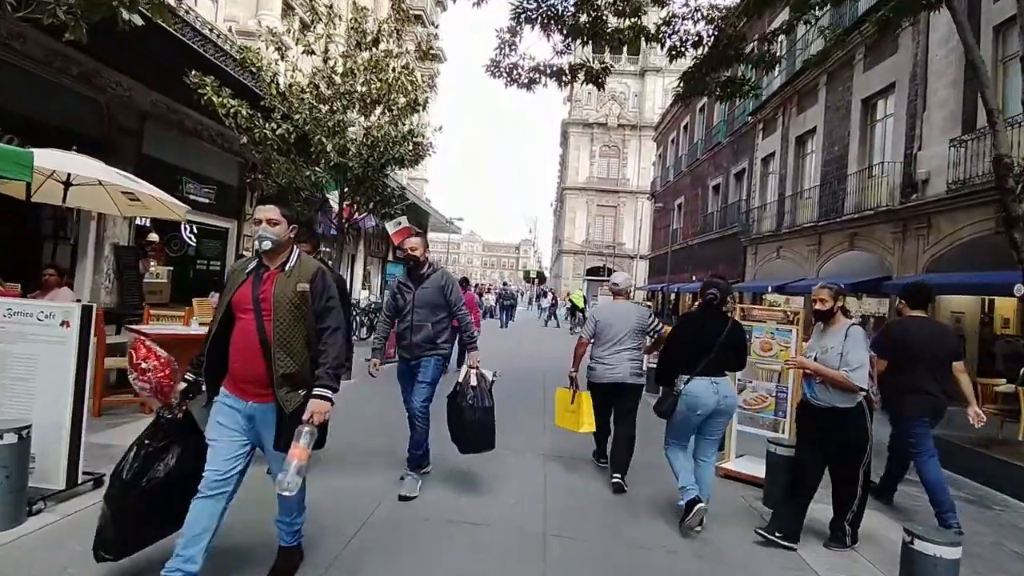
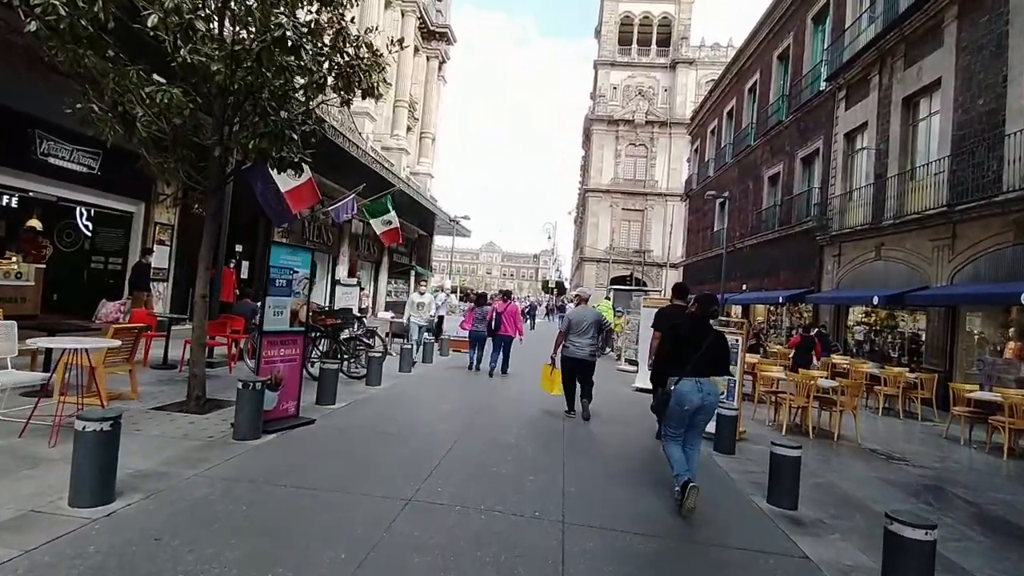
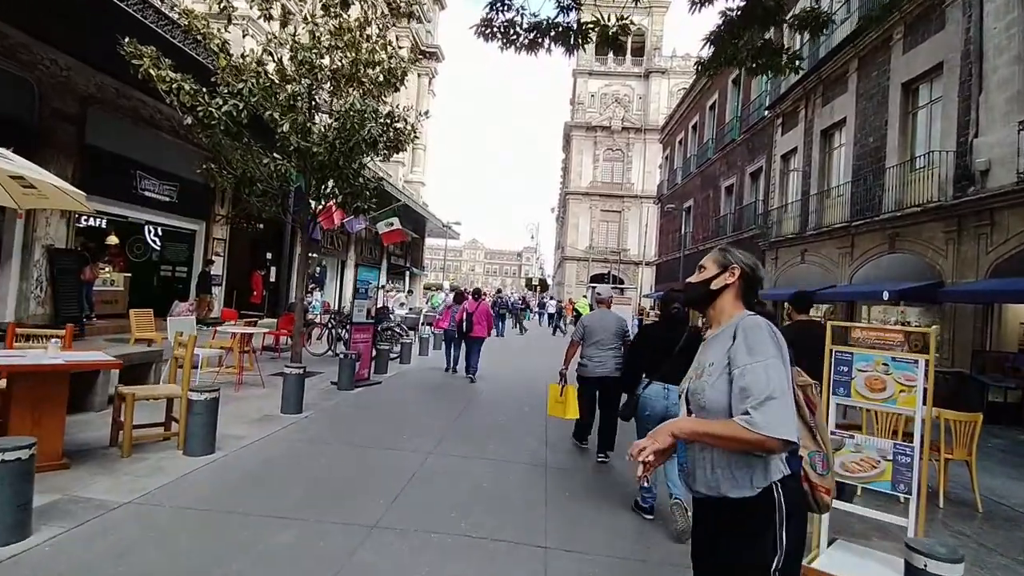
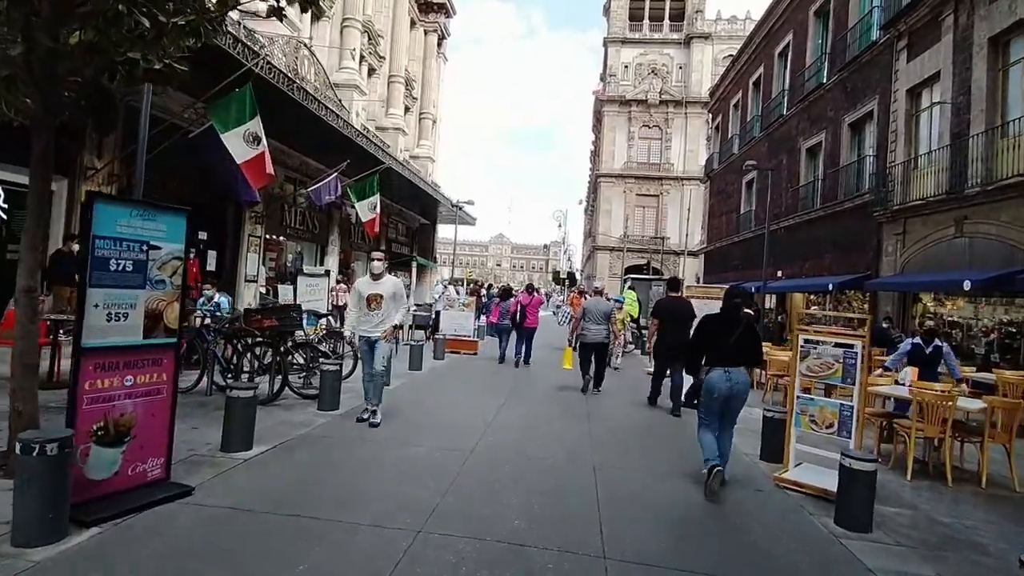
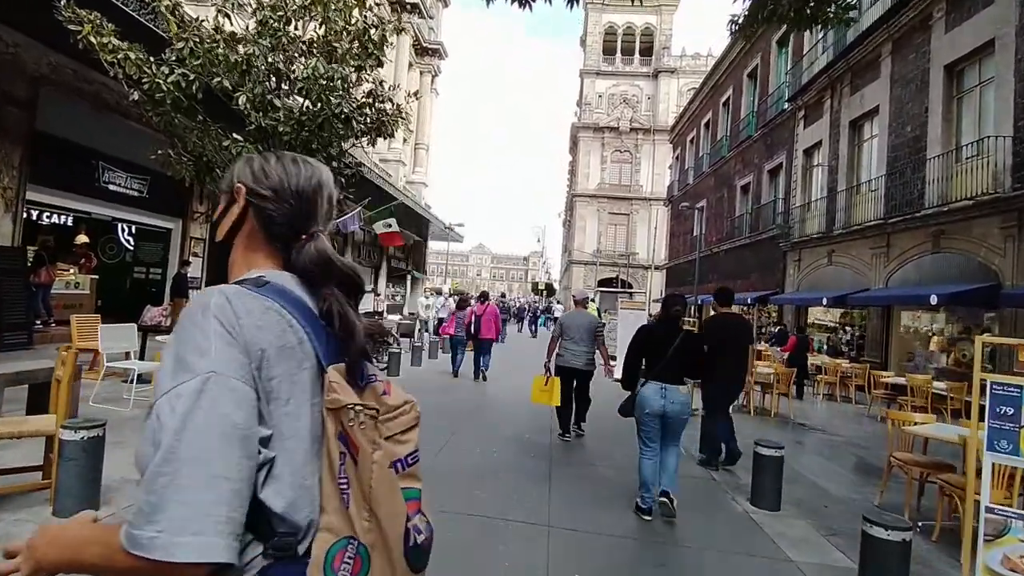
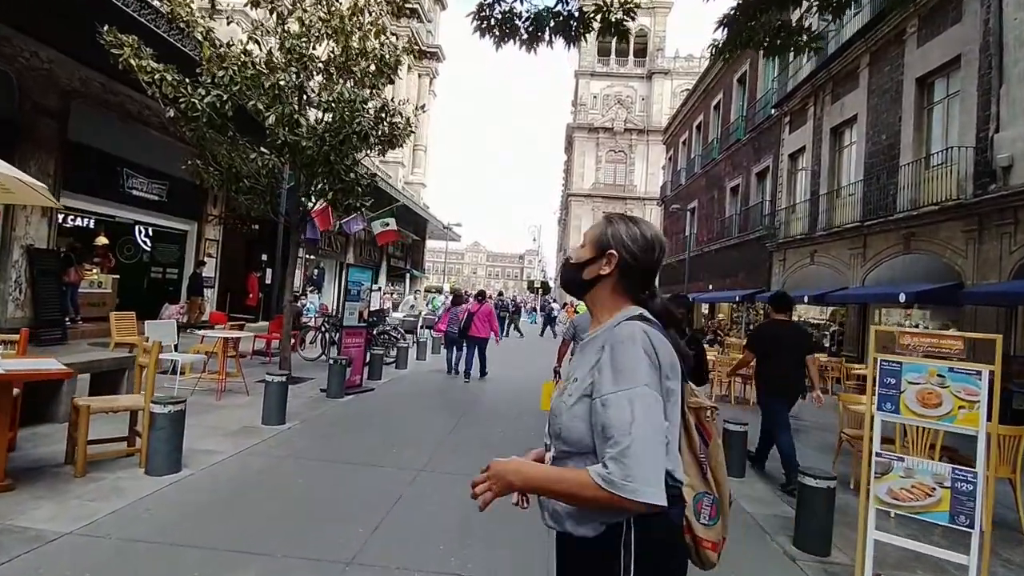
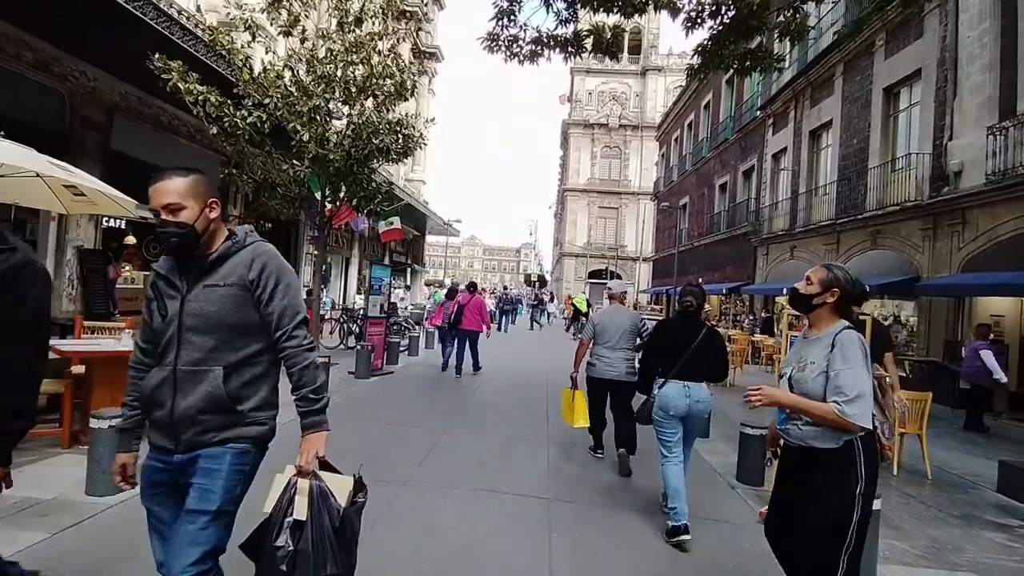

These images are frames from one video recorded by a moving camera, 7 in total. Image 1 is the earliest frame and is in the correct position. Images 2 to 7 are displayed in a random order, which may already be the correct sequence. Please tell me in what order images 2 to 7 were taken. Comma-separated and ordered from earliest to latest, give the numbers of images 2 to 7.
7, 3, 6, 5, 2, 4
